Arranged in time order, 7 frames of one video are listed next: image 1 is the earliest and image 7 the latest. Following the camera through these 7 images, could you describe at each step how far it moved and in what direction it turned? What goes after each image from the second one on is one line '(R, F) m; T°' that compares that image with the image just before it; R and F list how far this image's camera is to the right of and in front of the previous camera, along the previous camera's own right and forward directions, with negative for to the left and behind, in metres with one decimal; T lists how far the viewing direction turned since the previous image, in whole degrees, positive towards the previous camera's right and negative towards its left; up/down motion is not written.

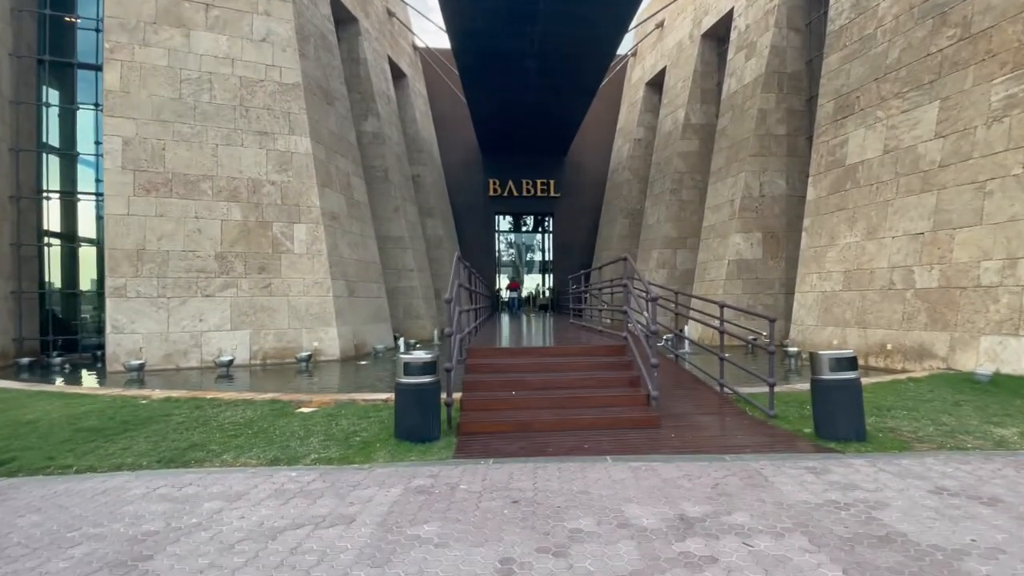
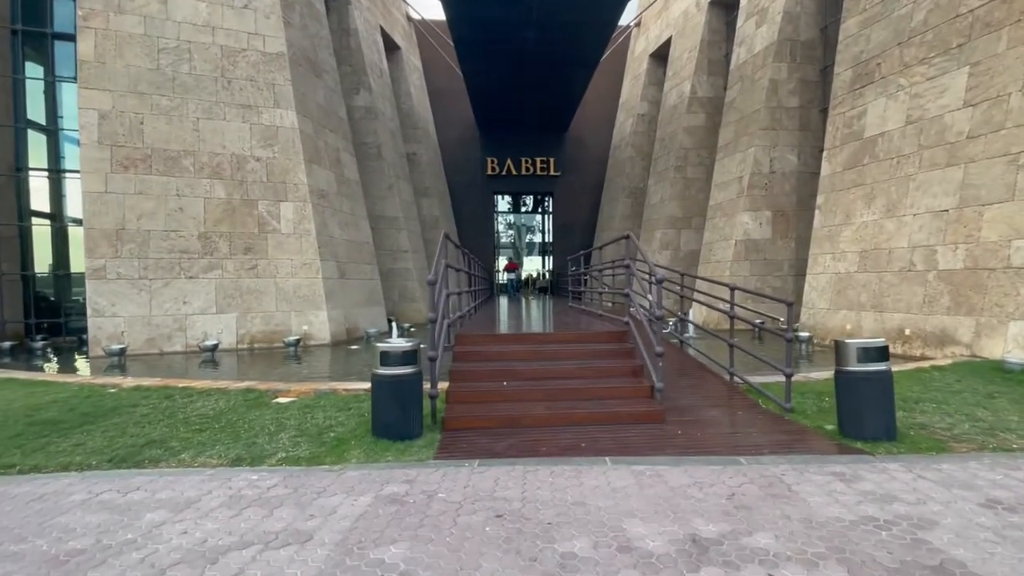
(+0.1, +0.5) m; 0°
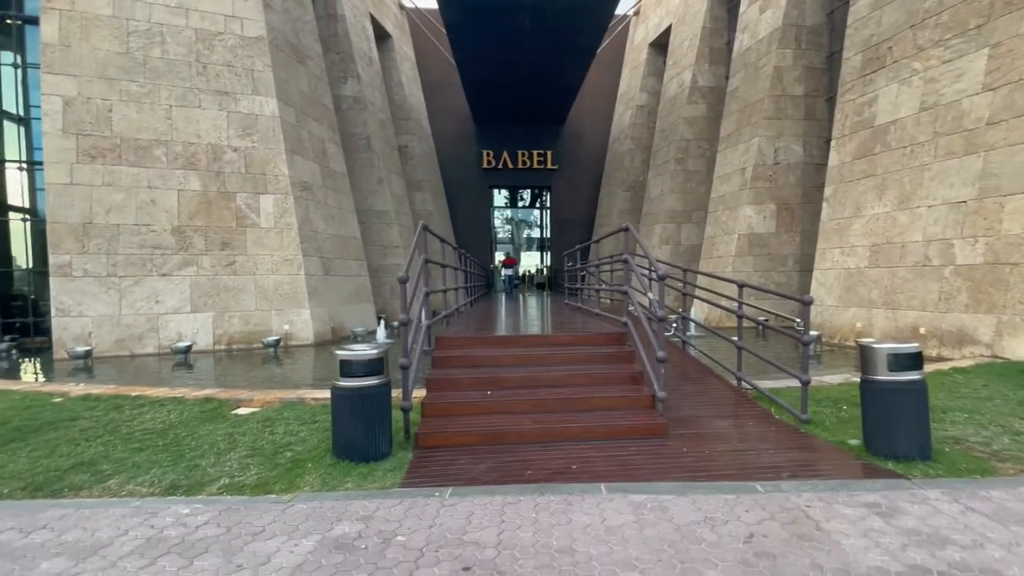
(+0.1, +0.5) m; 0°
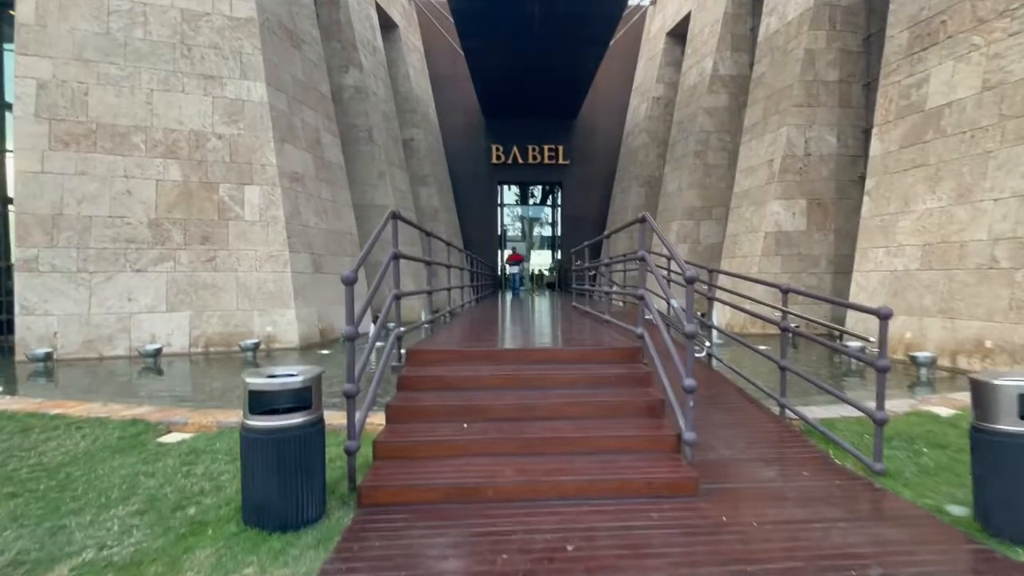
(+0.2, +0.9) m; -2°
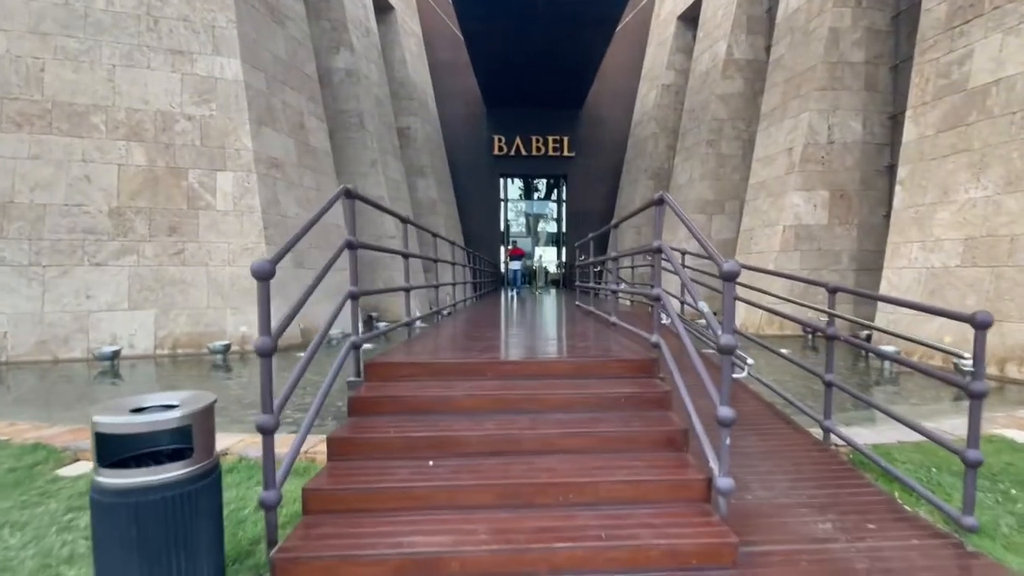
(+0.1, +0.8) m; 0°
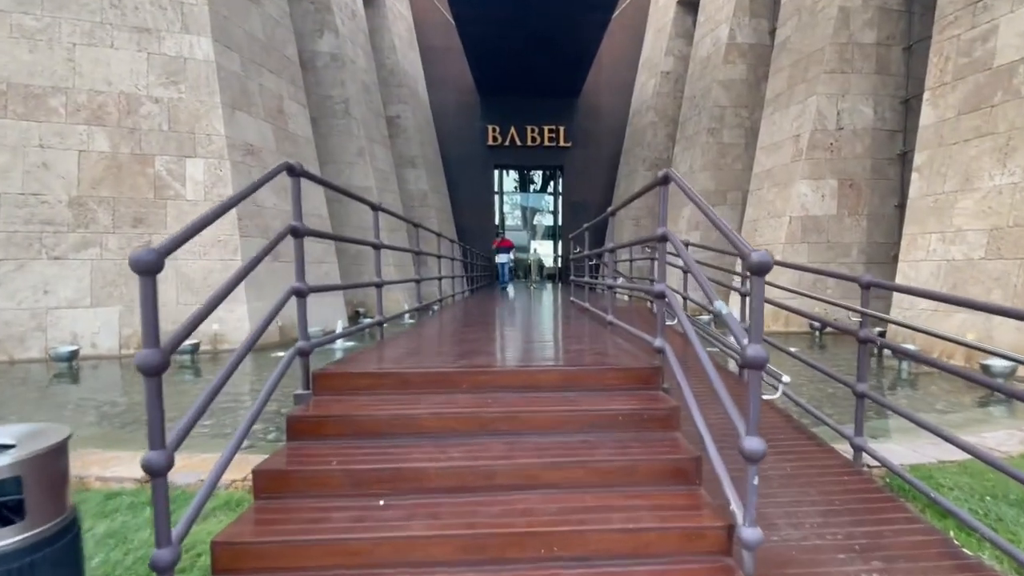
(+0.1, +0.5) m; 0°
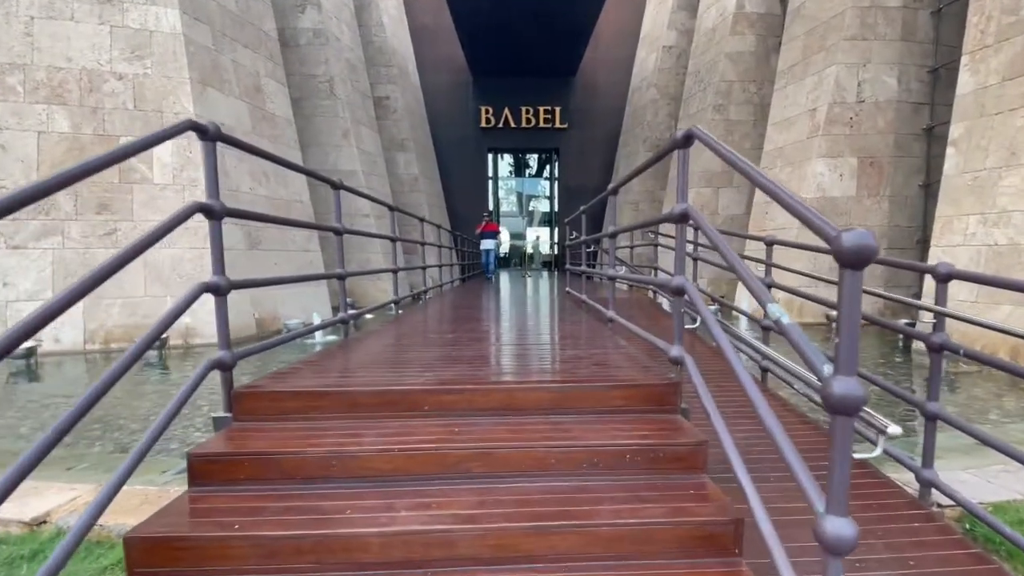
(+0.1, +0.6) m; -1°
